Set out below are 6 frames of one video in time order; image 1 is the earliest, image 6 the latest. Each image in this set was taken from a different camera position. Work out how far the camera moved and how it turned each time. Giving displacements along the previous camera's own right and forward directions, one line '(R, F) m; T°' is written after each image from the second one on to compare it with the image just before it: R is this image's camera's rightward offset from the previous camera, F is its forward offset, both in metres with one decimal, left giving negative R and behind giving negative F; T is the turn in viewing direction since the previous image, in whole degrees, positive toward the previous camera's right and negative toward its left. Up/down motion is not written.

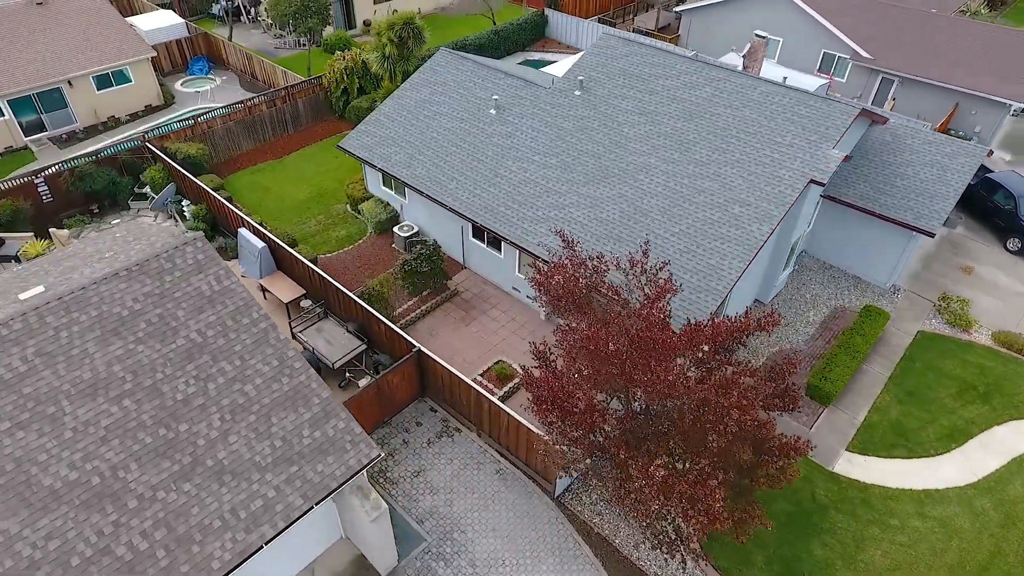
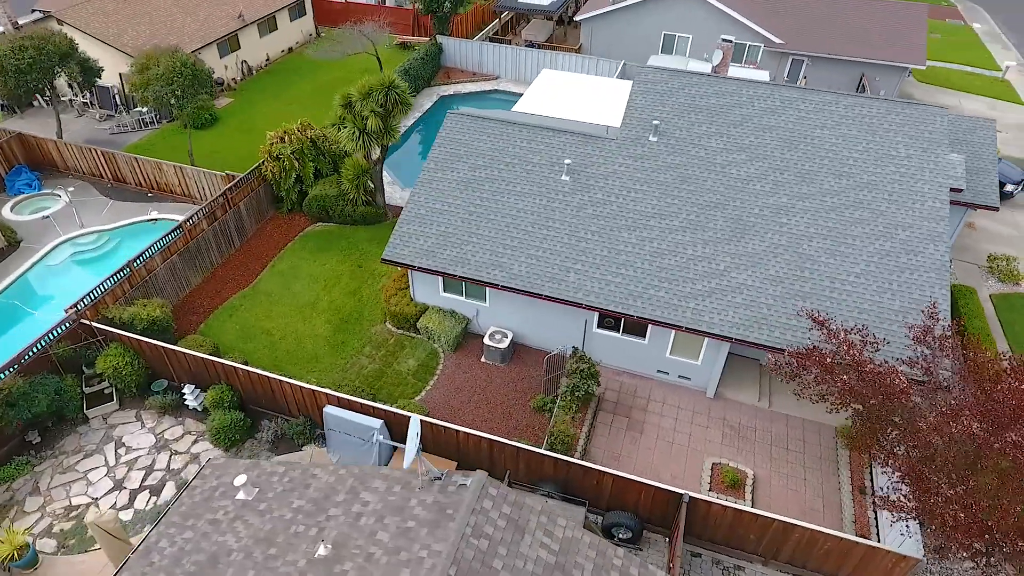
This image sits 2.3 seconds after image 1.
(-8.9, +4.8) m; +18°
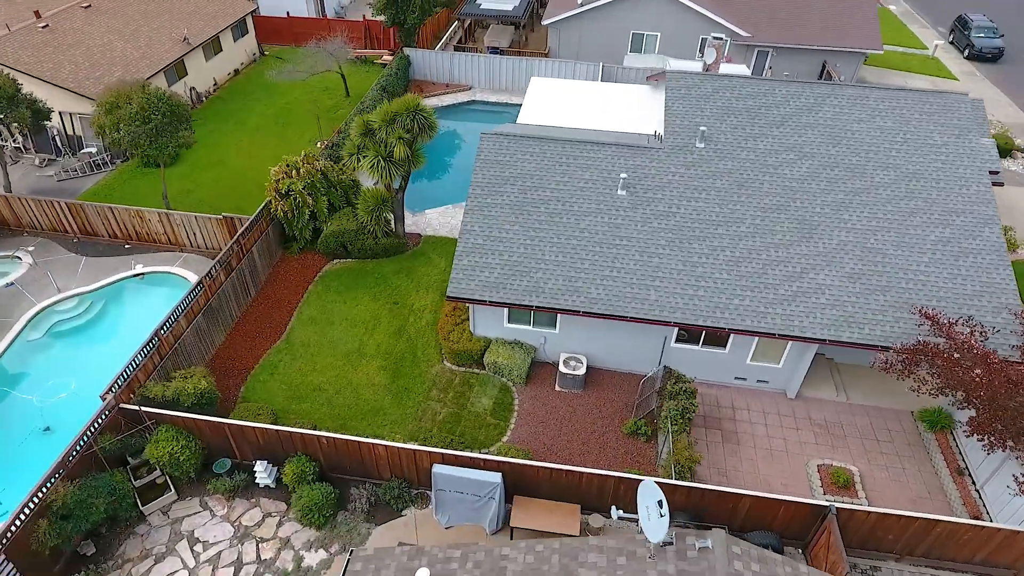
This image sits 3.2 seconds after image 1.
(-4.1, +1.1) m; +7°
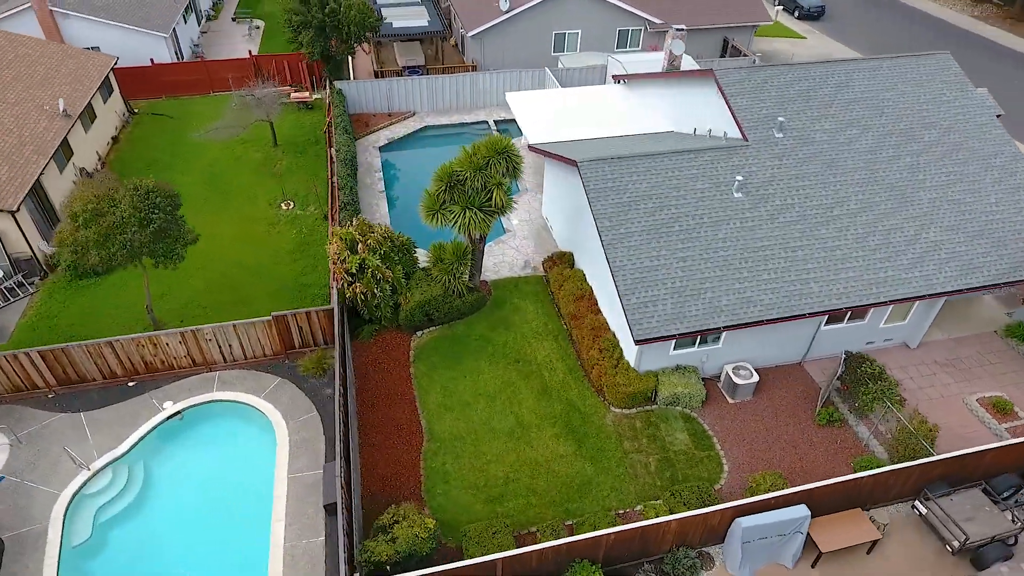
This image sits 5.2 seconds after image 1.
(-8.8, +2.7) m; +17°
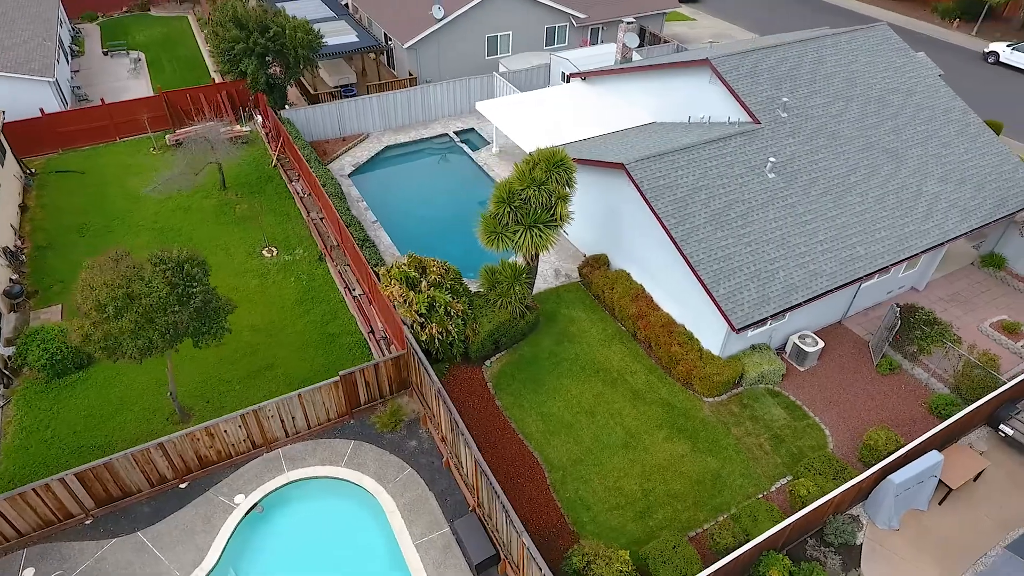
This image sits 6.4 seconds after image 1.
(-5.6, +1.1) m; +12°
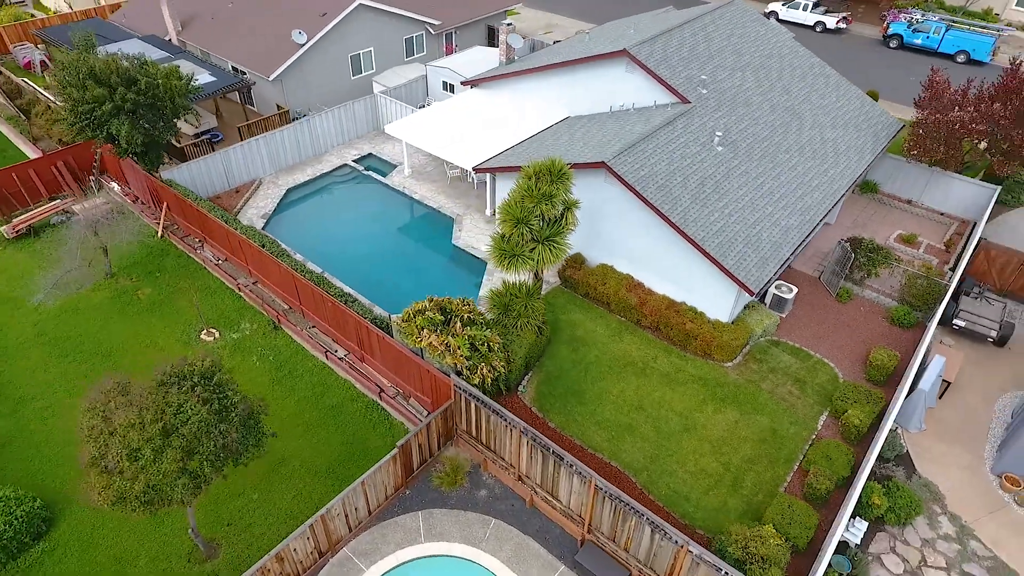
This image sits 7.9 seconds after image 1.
(-5.3, +1.3) m; +16°
